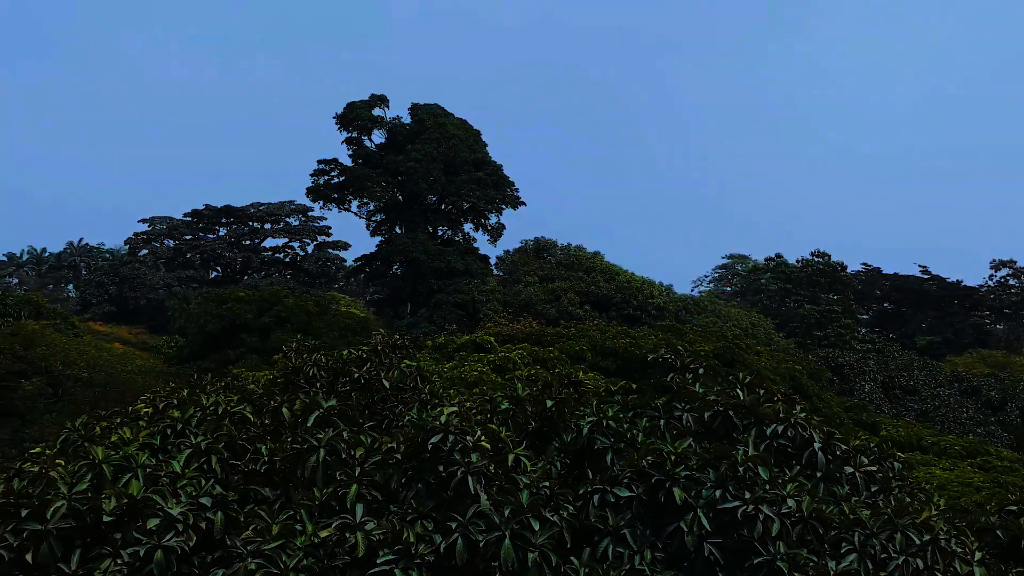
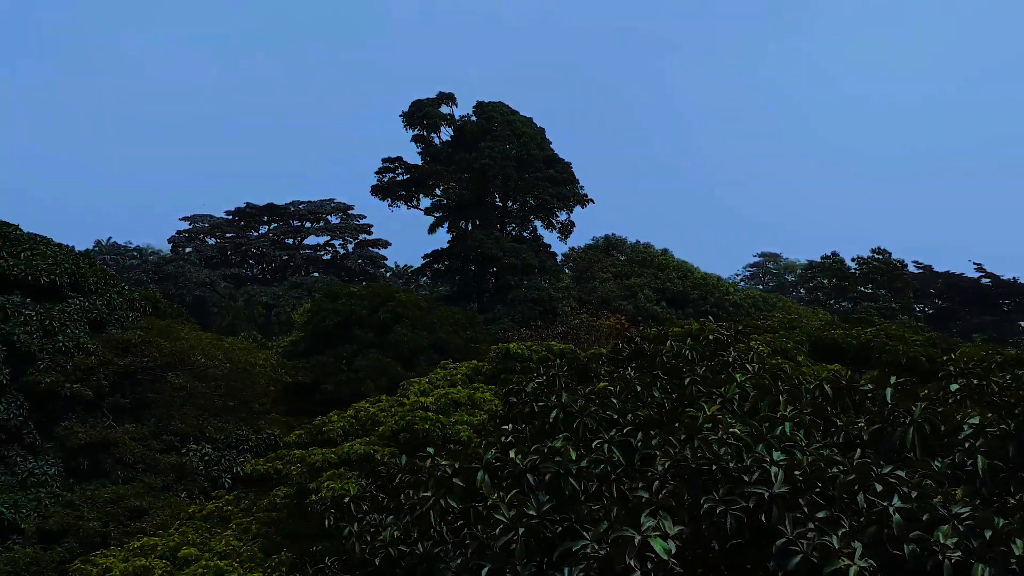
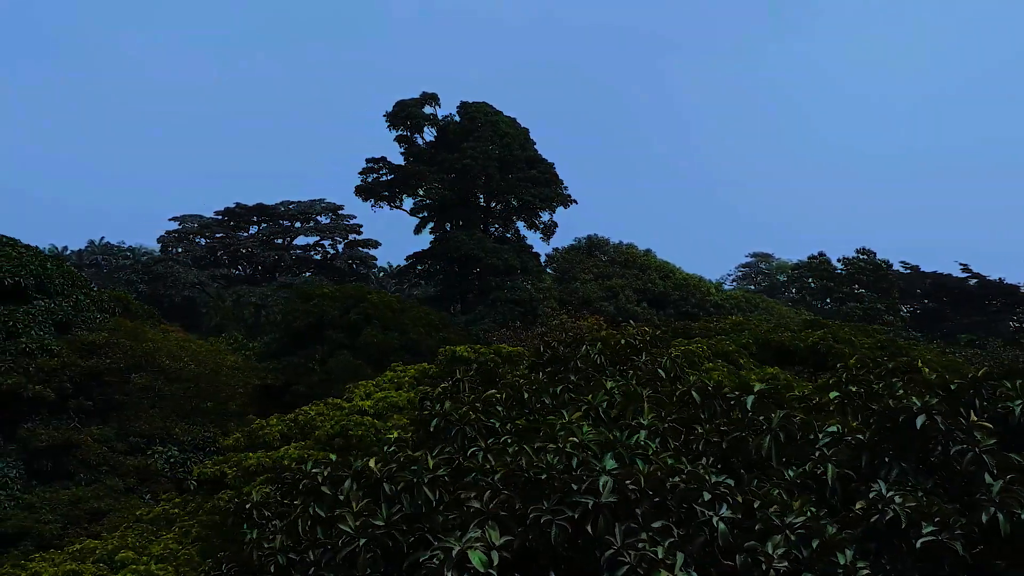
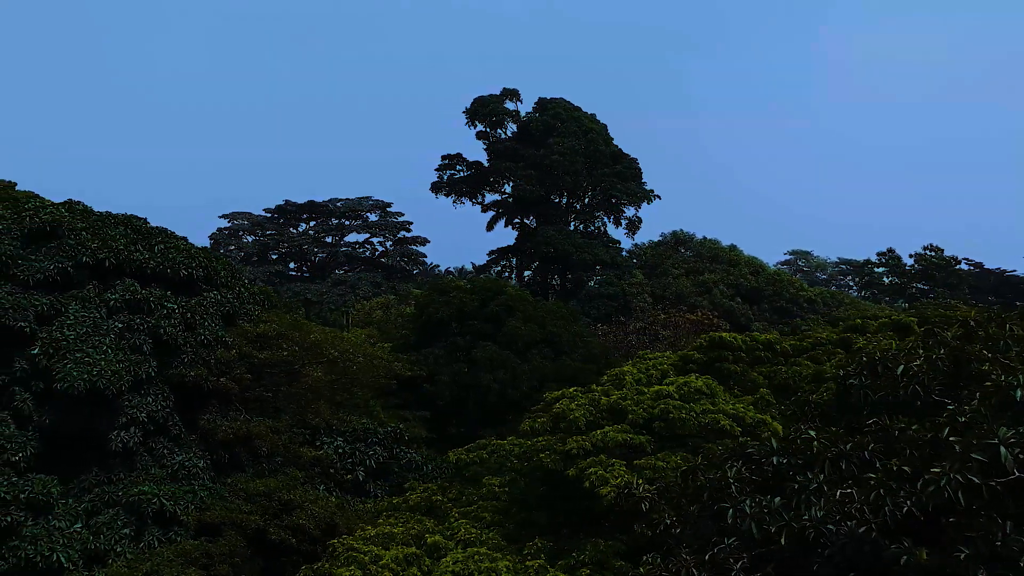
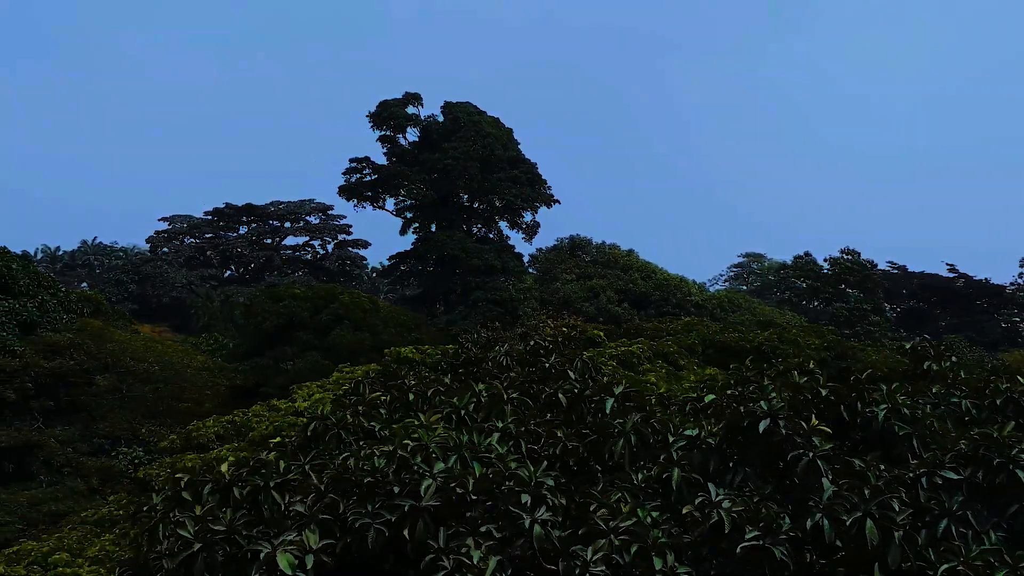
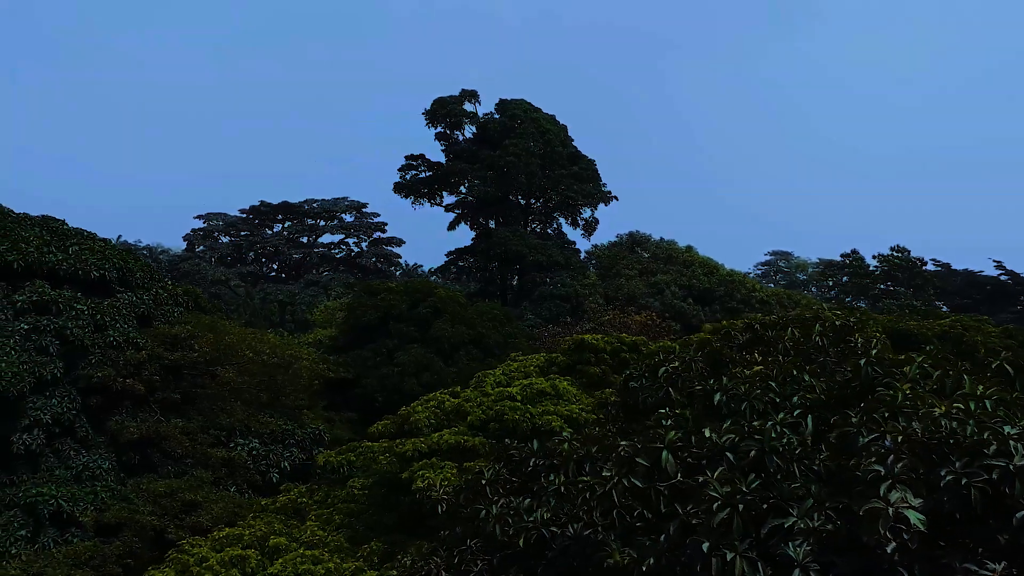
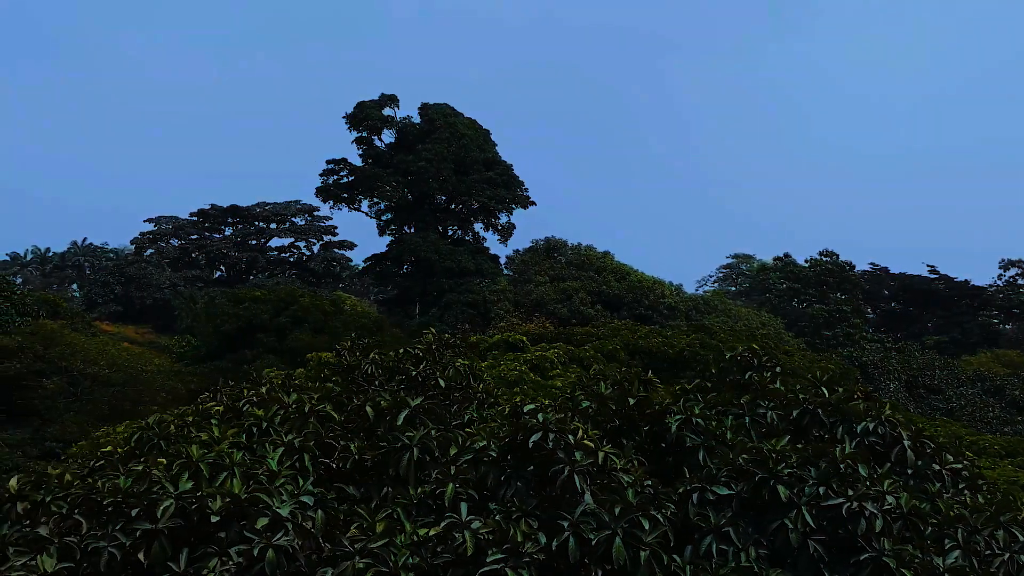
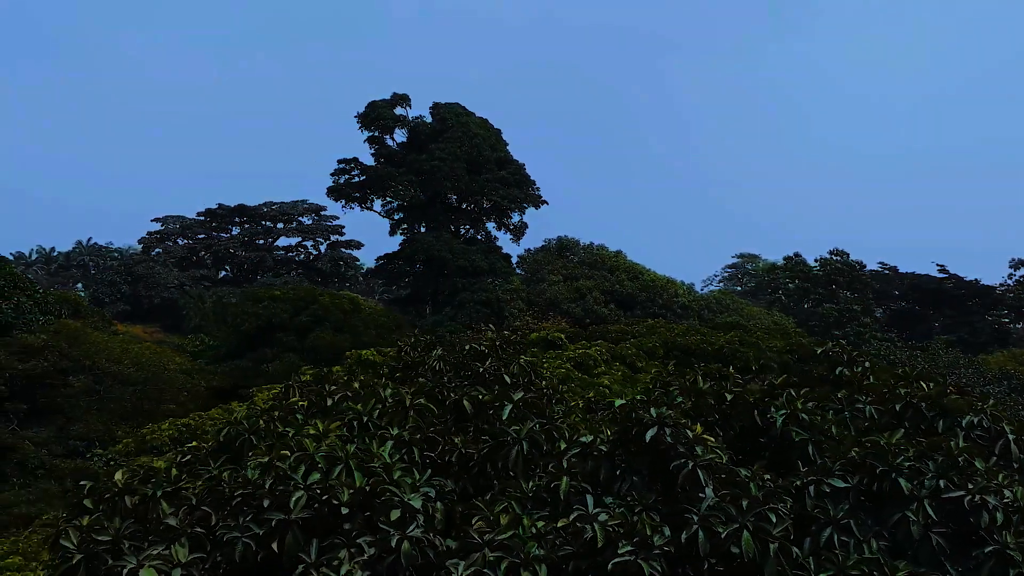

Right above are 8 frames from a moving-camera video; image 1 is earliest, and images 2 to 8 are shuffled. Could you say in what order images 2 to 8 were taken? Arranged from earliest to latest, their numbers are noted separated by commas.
7, 8, 5, 3, 2, 6, 4
